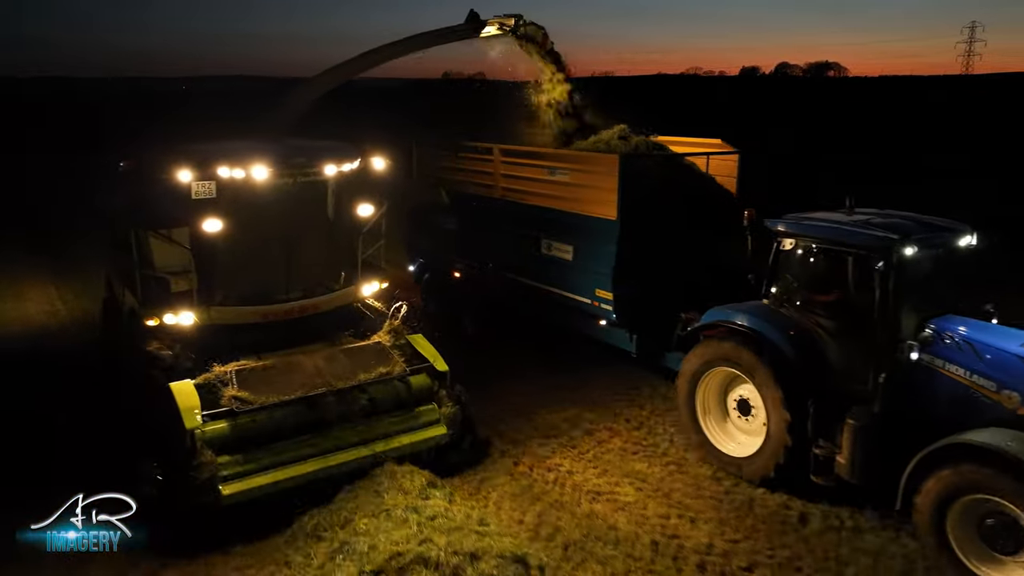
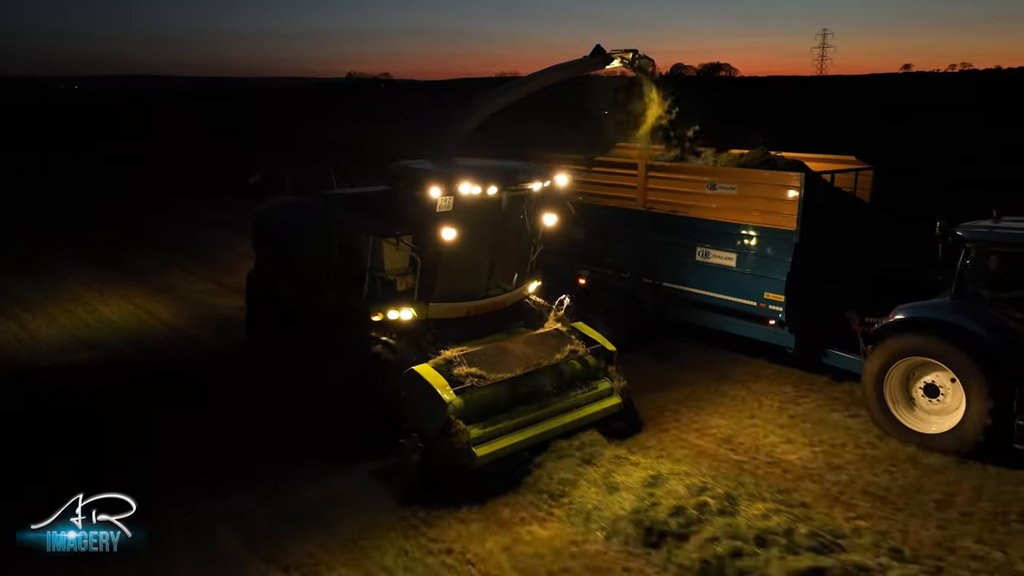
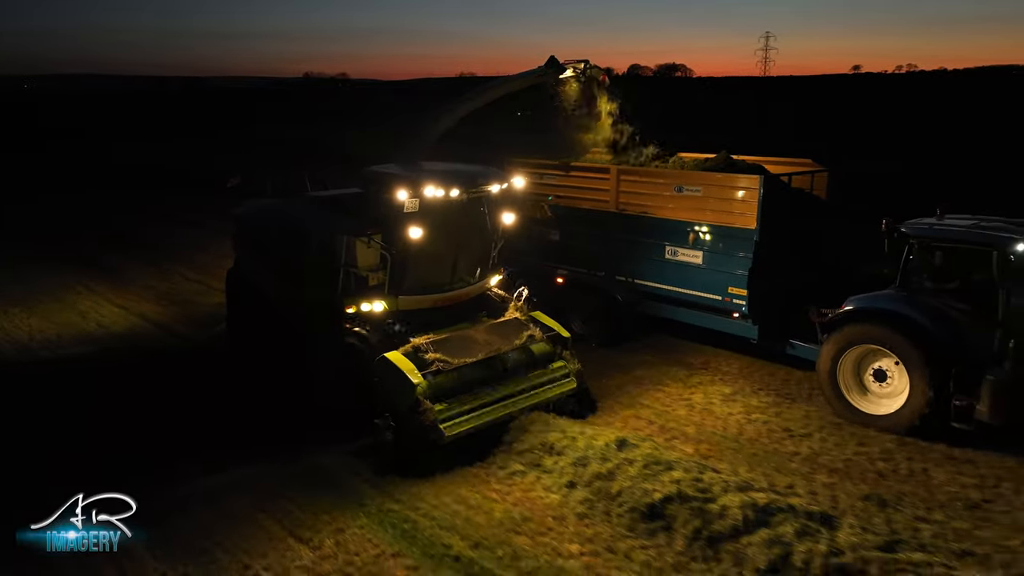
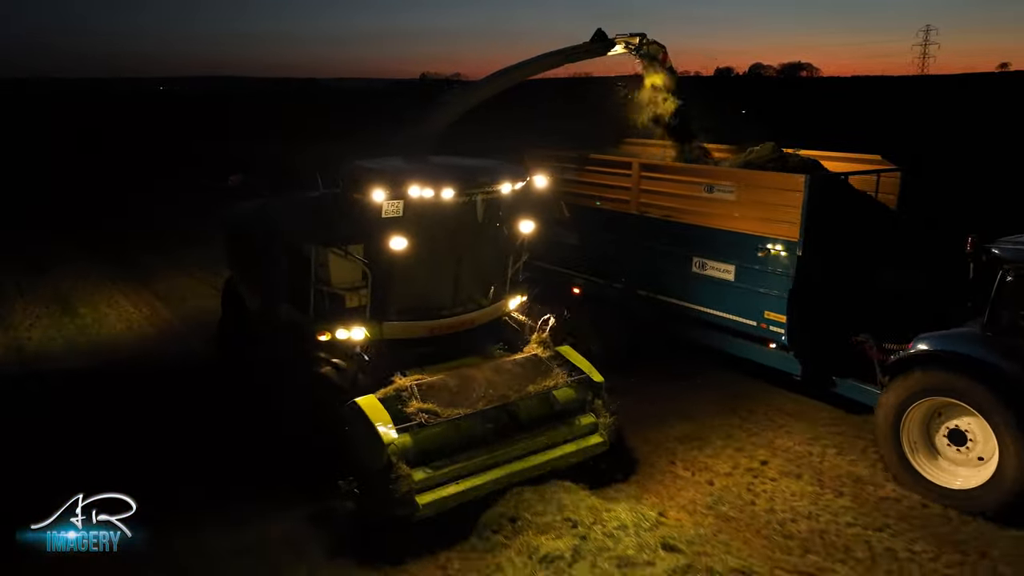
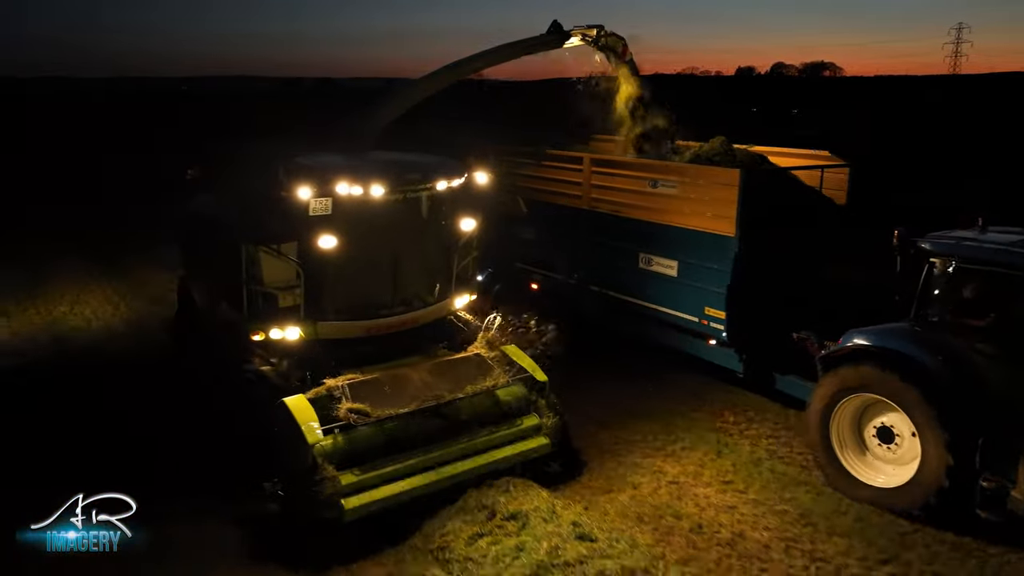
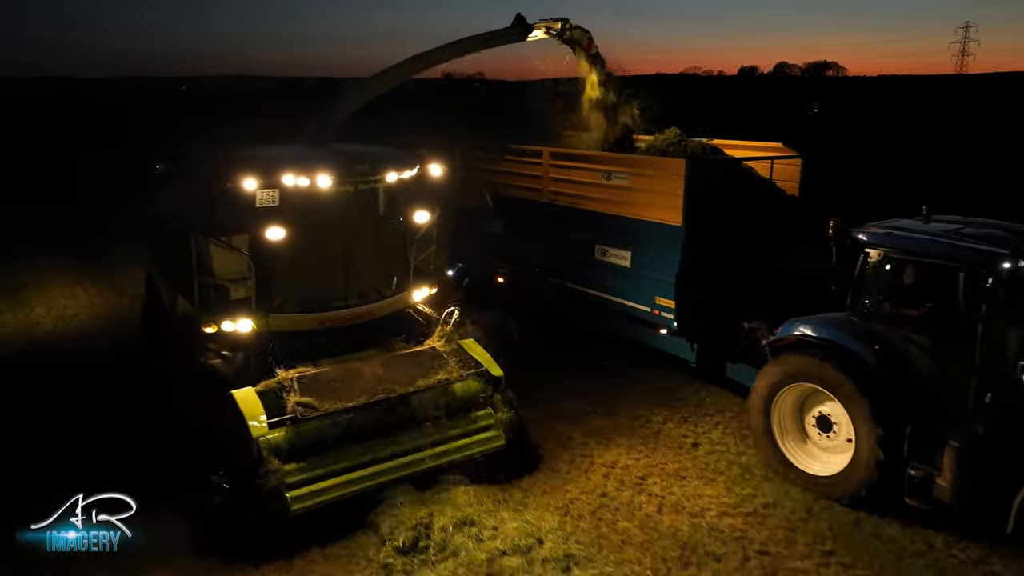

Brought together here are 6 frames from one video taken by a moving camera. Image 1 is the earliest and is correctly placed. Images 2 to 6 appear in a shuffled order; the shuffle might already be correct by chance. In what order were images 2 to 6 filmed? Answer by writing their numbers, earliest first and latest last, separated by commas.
6, 5, 4, 2, 3
